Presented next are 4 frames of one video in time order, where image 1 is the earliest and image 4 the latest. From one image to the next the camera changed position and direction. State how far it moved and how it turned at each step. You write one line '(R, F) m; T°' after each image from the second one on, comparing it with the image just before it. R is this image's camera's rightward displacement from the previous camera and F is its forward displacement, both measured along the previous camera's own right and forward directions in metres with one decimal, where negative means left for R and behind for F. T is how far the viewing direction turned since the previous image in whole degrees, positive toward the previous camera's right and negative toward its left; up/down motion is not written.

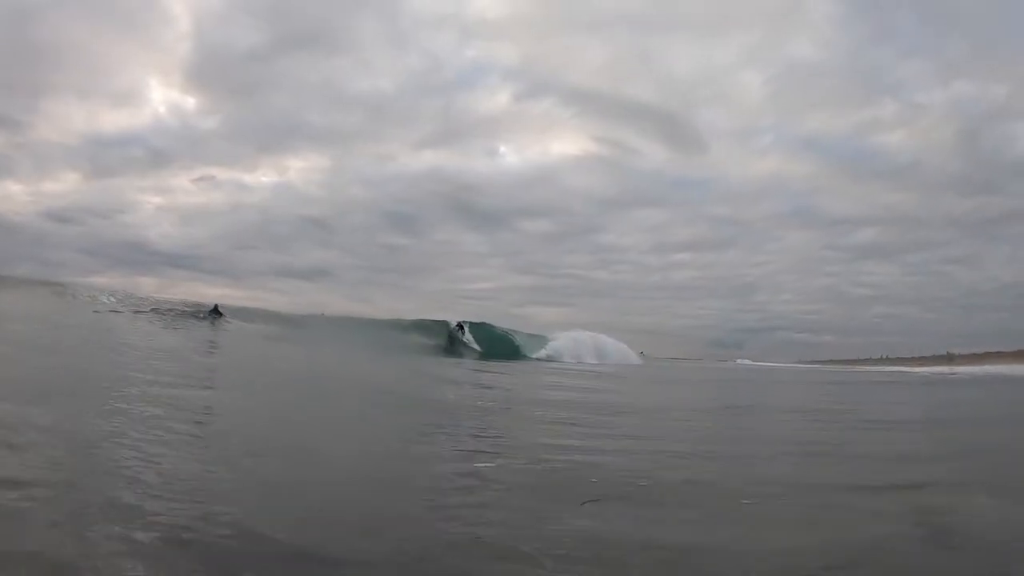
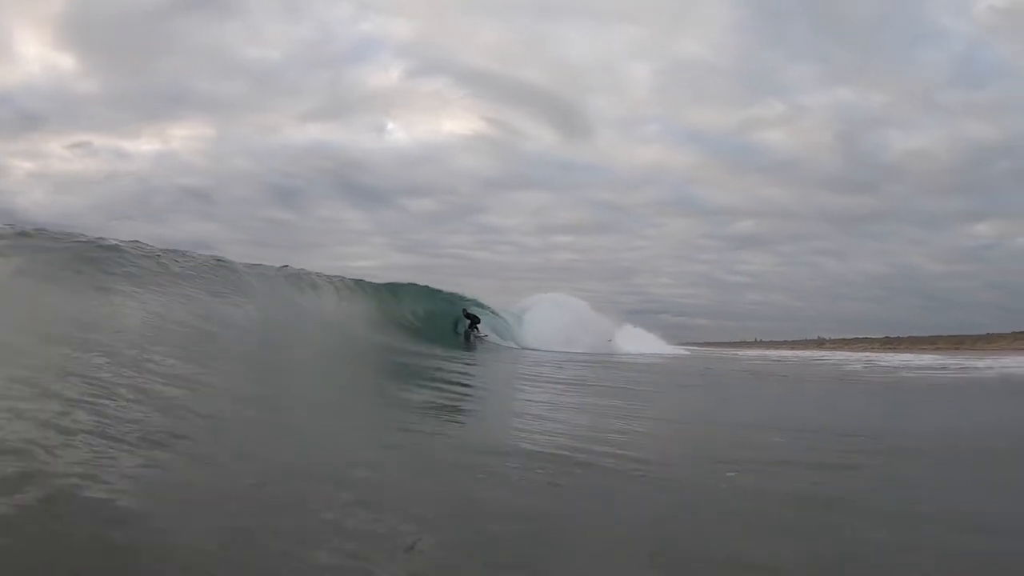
(-1.8, -0.1) m; +8°
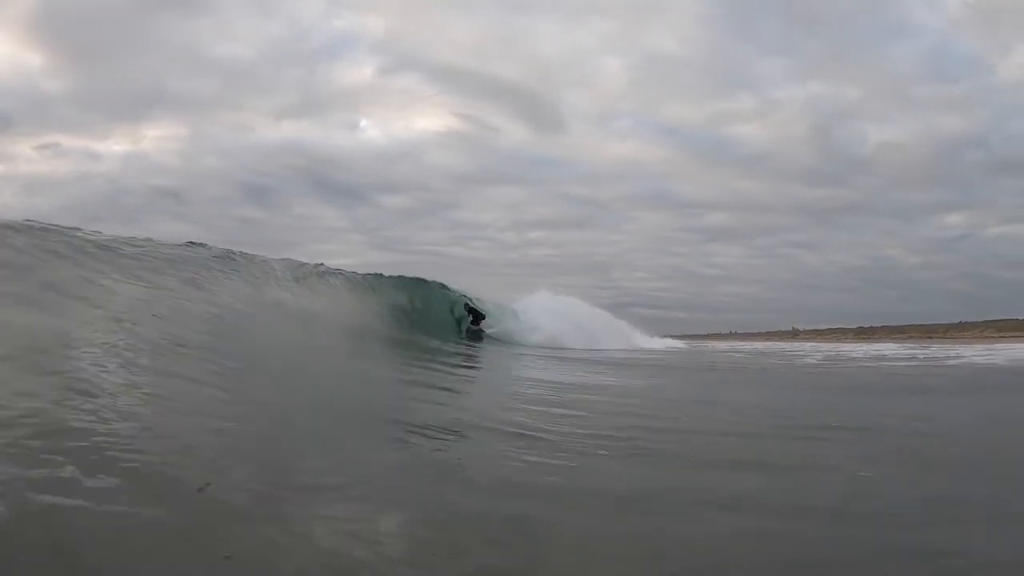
(-0.2, -0.1) m; +2°
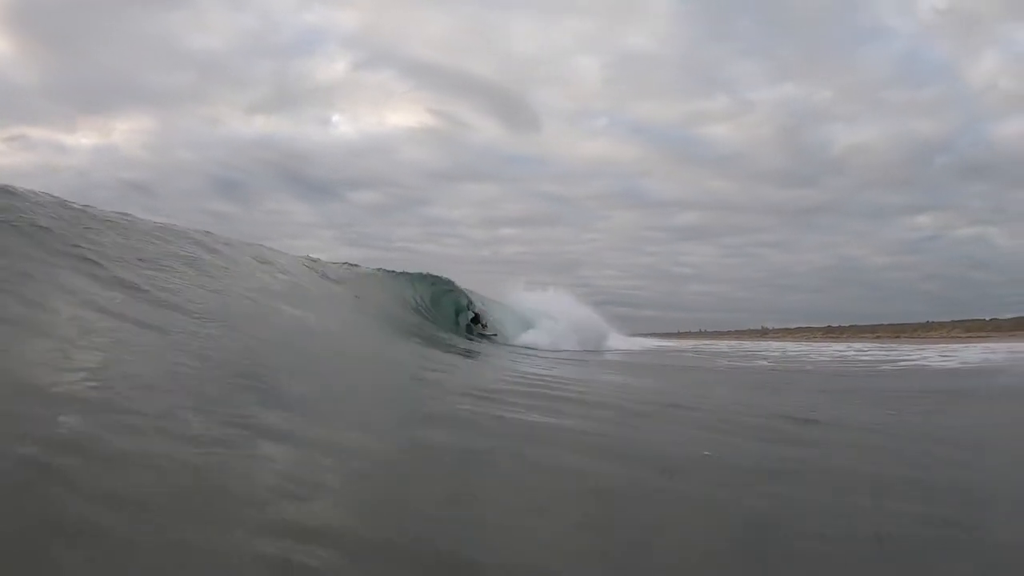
(-0.3, +0.1) m; +2°
